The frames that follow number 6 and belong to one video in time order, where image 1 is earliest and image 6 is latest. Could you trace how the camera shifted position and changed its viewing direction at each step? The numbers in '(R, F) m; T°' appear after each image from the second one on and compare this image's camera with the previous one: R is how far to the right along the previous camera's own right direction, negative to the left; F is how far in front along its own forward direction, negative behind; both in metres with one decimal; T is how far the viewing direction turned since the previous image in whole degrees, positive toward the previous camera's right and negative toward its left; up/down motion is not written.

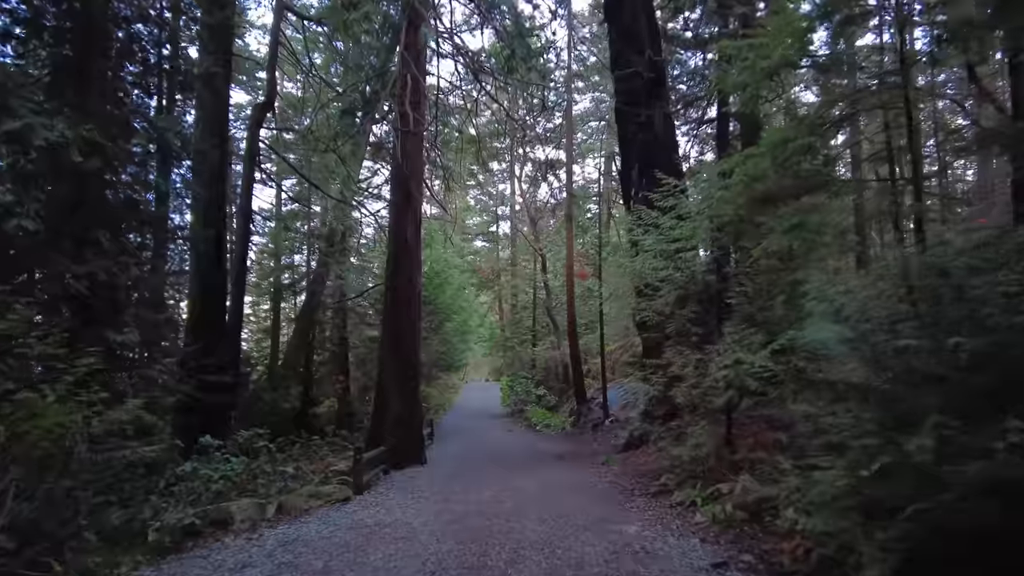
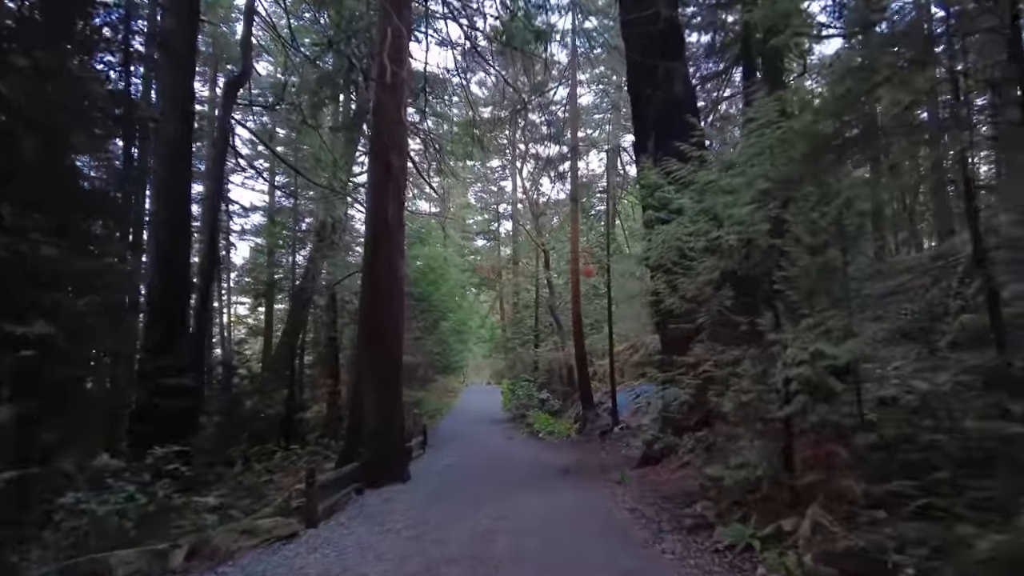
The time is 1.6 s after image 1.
(+0.1, +1.3) m; 0°
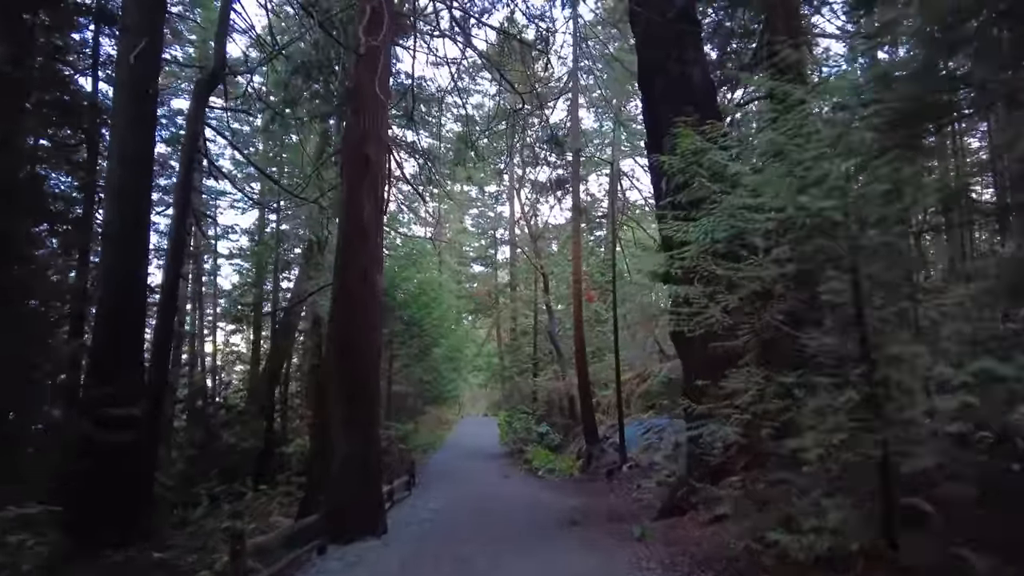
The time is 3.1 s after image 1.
(0.0, +1.2) m; 0°
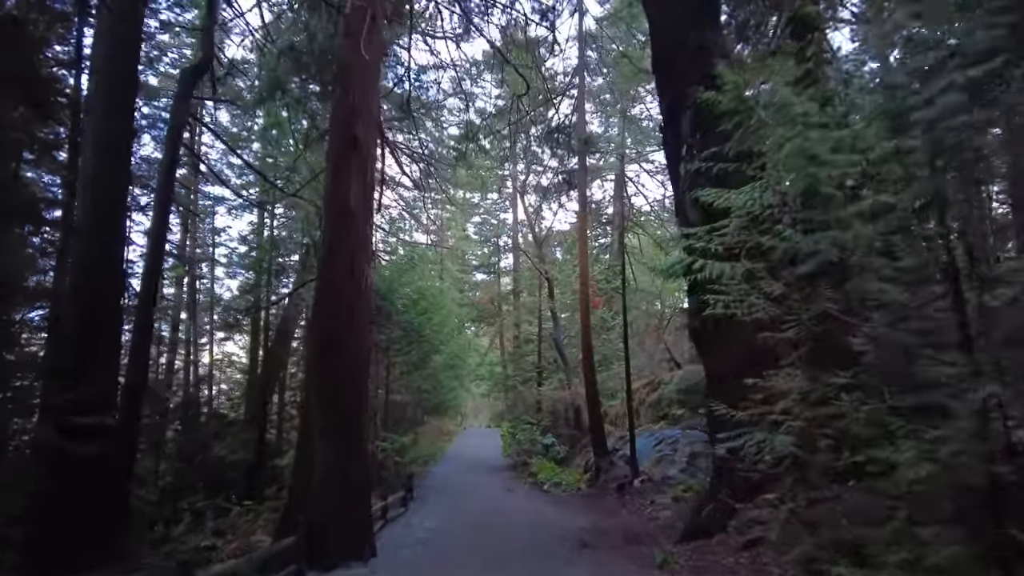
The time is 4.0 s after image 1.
(0.0, +0.7) m; 0°
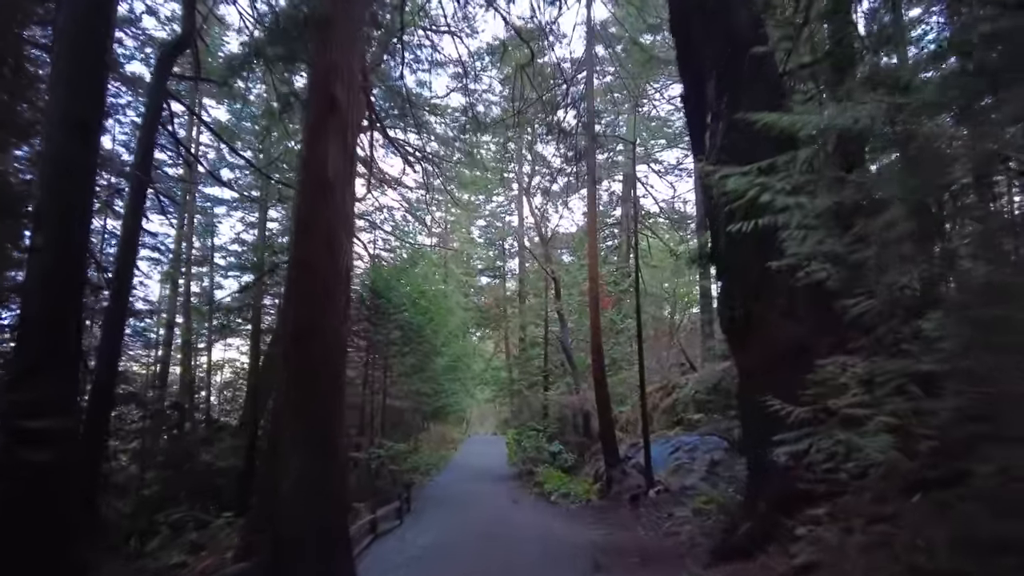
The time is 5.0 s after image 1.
(0.0, +0.8) m; -1°
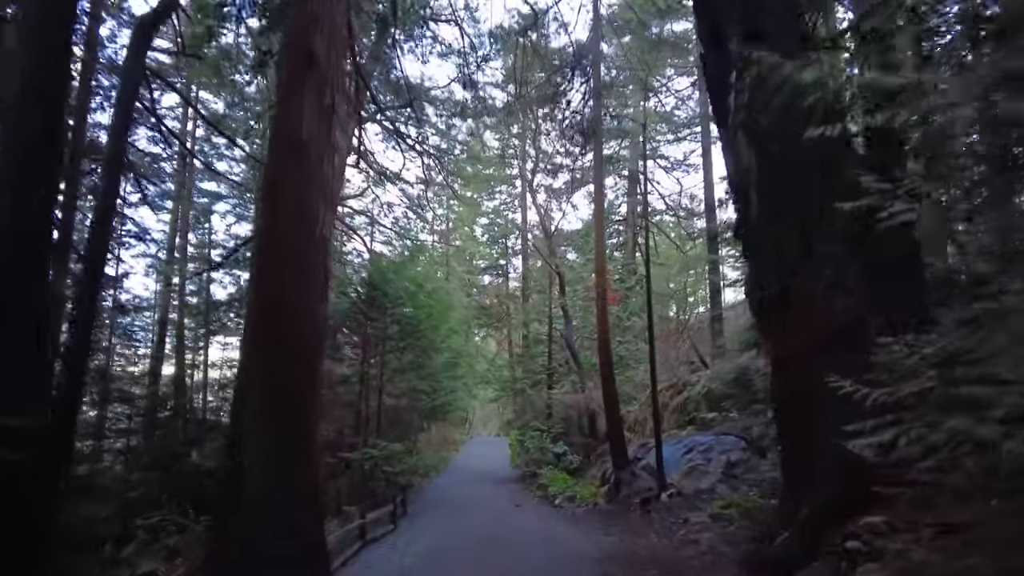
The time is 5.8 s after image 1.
(0.0, +0.6) m; 0°
